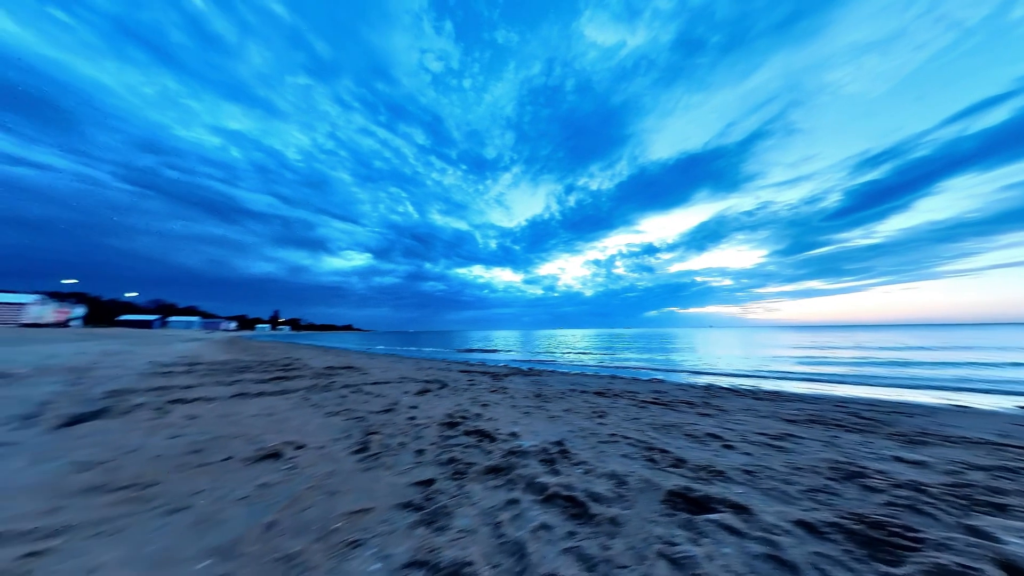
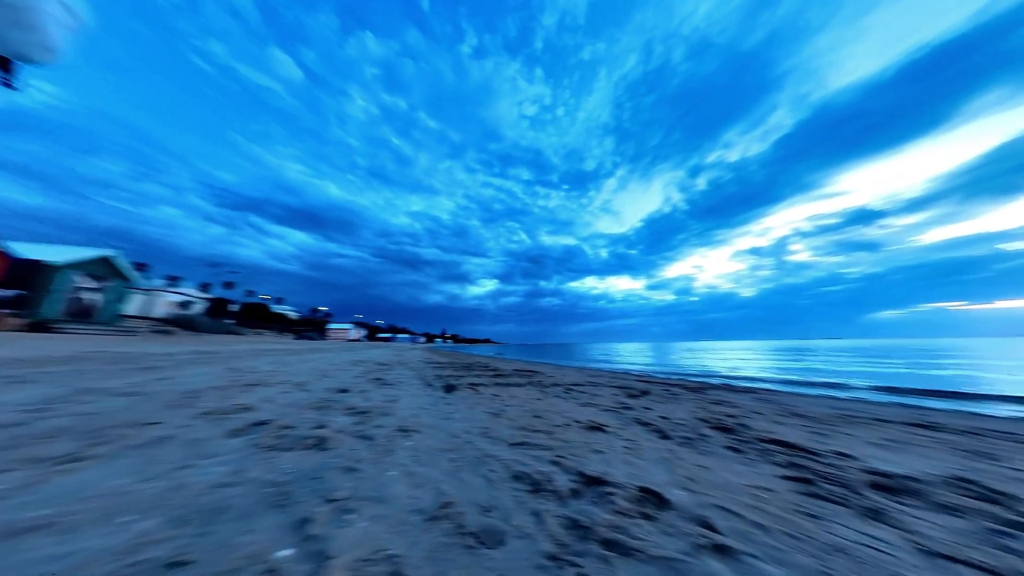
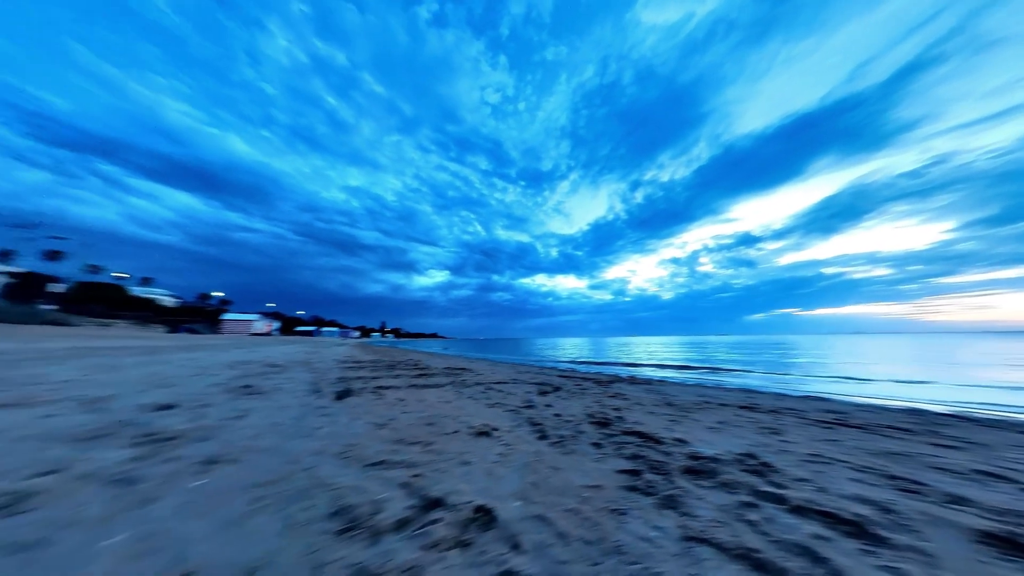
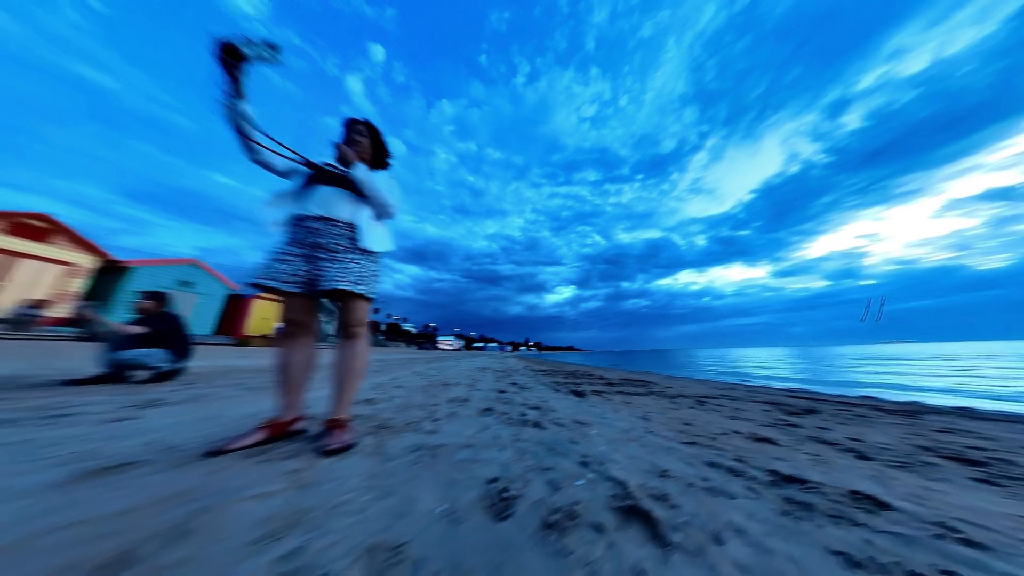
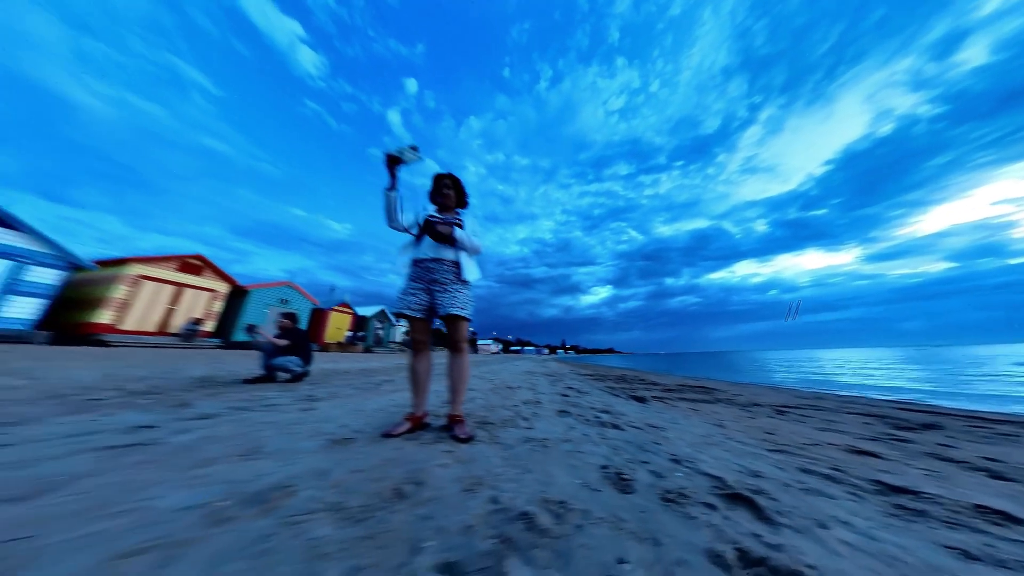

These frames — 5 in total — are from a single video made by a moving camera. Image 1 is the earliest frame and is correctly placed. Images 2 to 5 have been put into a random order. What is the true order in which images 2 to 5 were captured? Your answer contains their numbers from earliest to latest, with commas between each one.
3, 2, 4, 5
